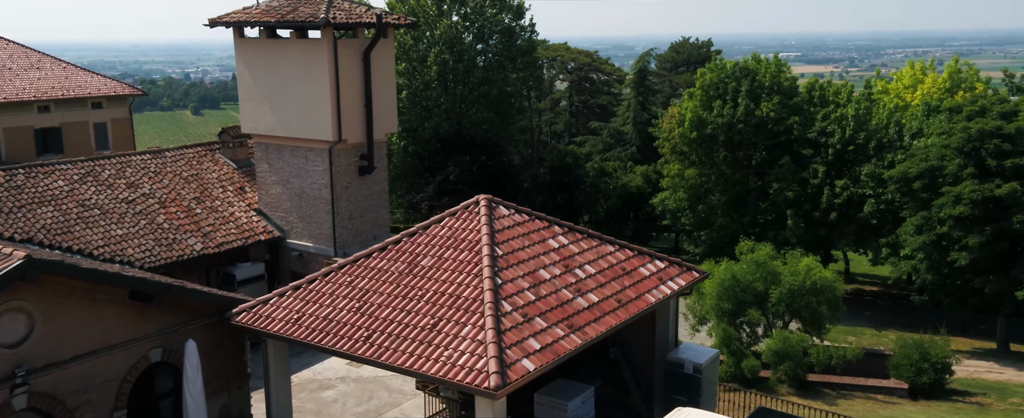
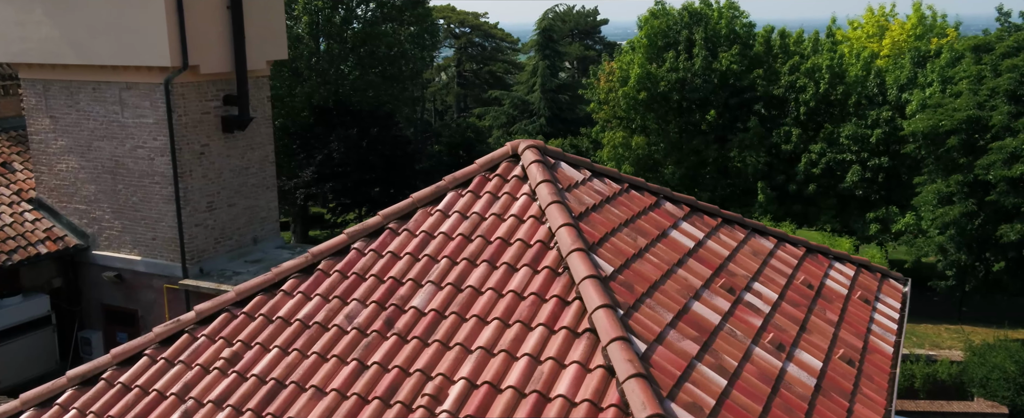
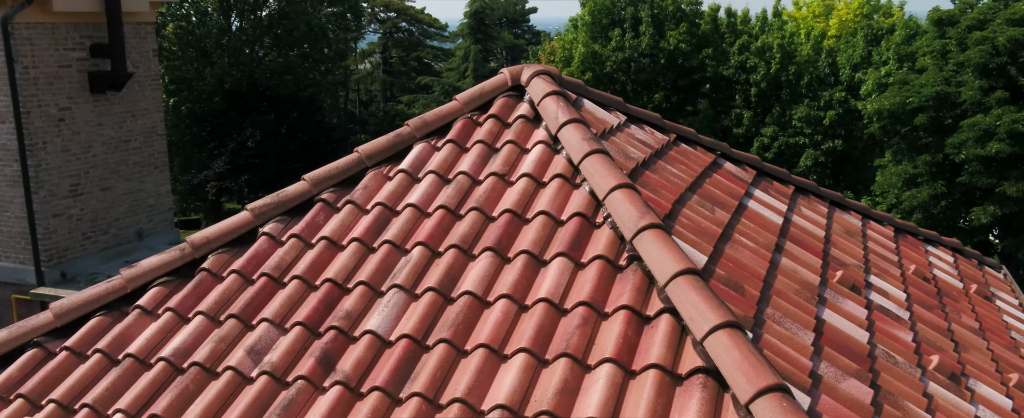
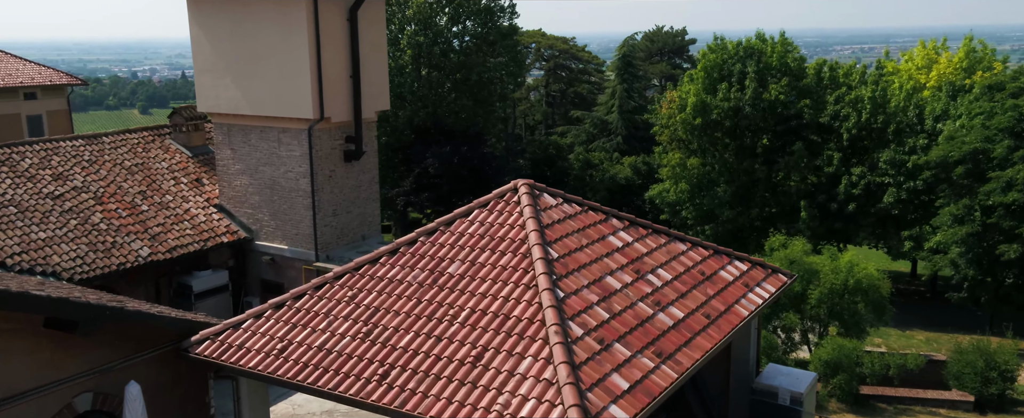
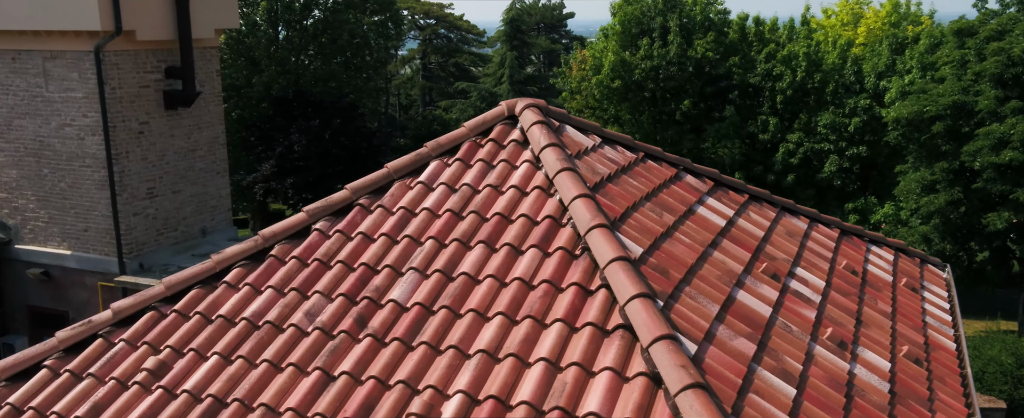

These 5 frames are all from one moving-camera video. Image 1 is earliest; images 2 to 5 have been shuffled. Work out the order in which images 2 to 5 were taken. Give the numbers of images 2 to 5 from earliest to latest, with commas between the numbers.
4, 2, 5, 3
